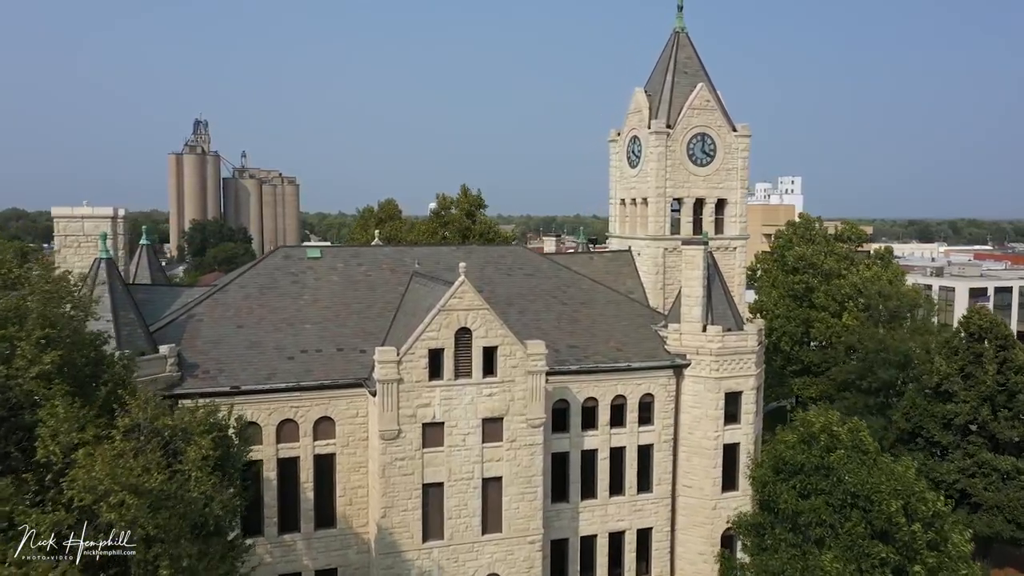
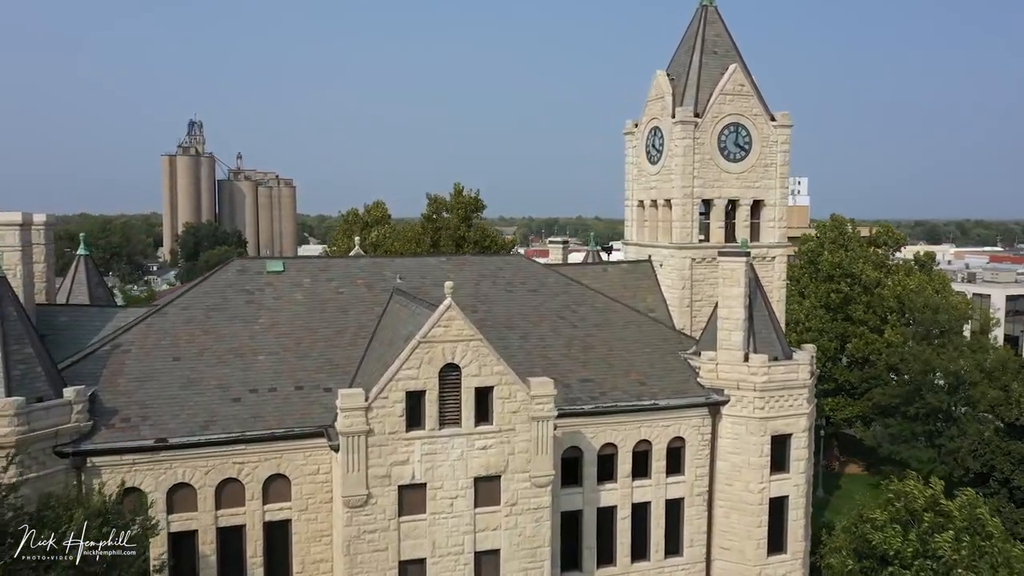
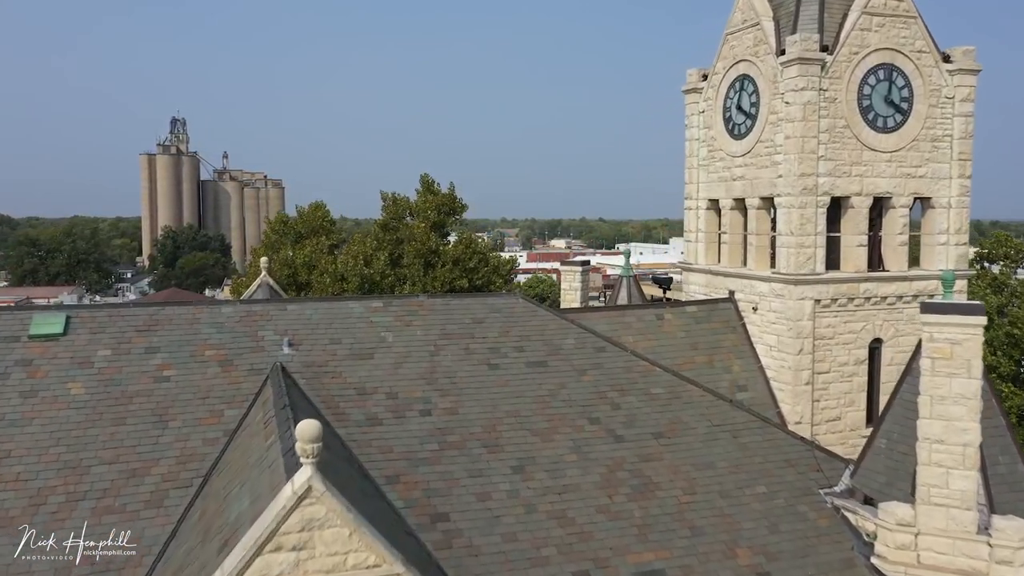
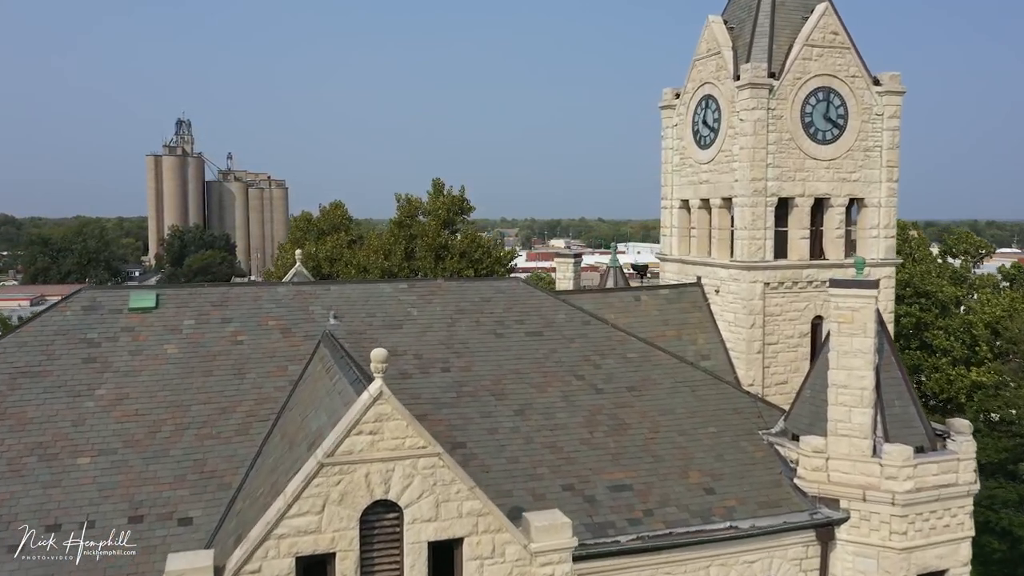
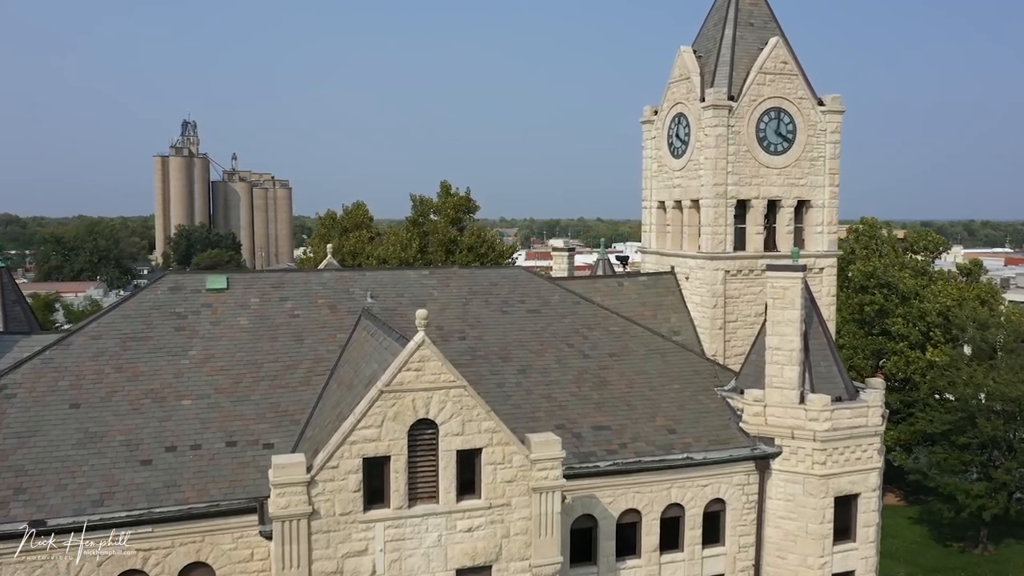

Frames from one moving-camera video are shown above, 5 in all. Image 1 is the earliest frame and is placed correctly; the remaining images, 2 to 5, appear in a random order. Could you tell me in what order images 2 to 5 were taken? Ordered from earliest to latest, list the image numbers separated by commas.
2, 5, 4, 3
